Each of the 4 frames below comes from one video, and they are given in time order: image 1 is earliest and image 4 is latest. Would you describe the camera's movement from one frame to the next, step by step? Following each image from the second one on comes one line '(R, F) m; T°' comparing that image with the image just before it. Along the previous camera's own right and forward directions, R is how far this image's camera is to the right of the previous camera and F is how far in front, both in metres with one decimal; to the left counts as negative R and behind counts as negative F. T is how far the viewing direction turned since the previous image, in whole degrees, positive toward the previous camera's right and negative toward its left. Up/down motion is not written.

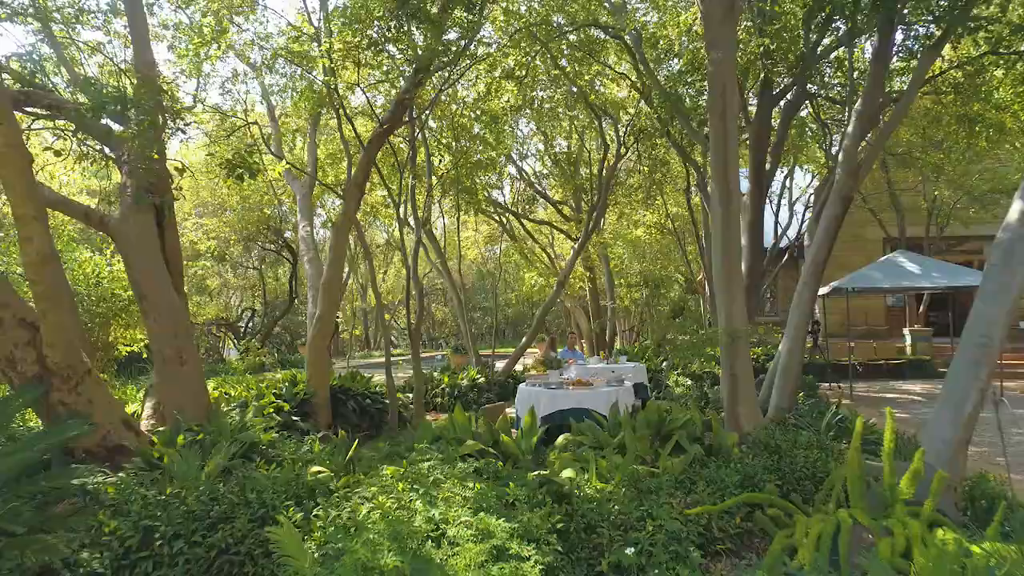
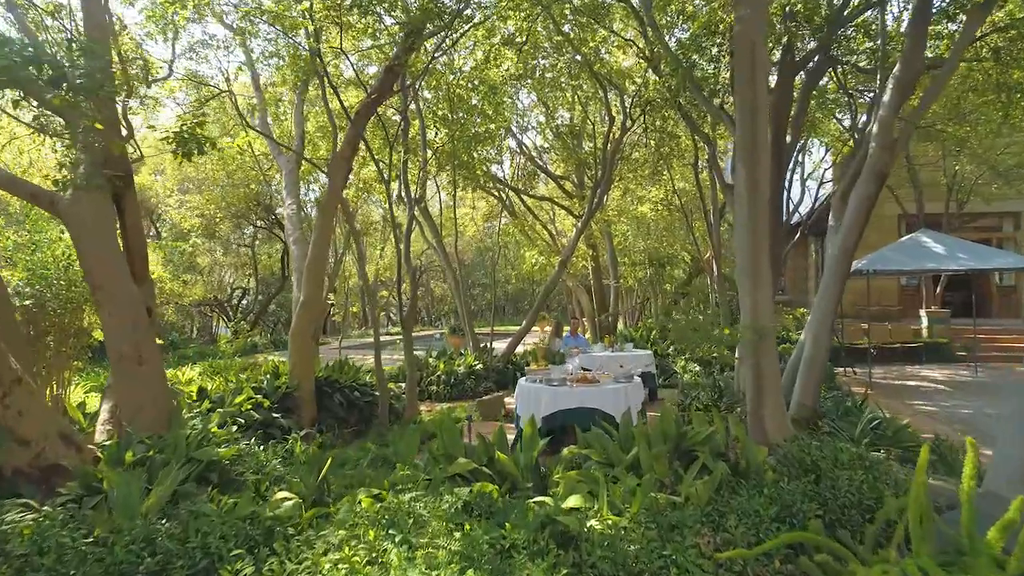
(0.0, +0.6) m; 0°
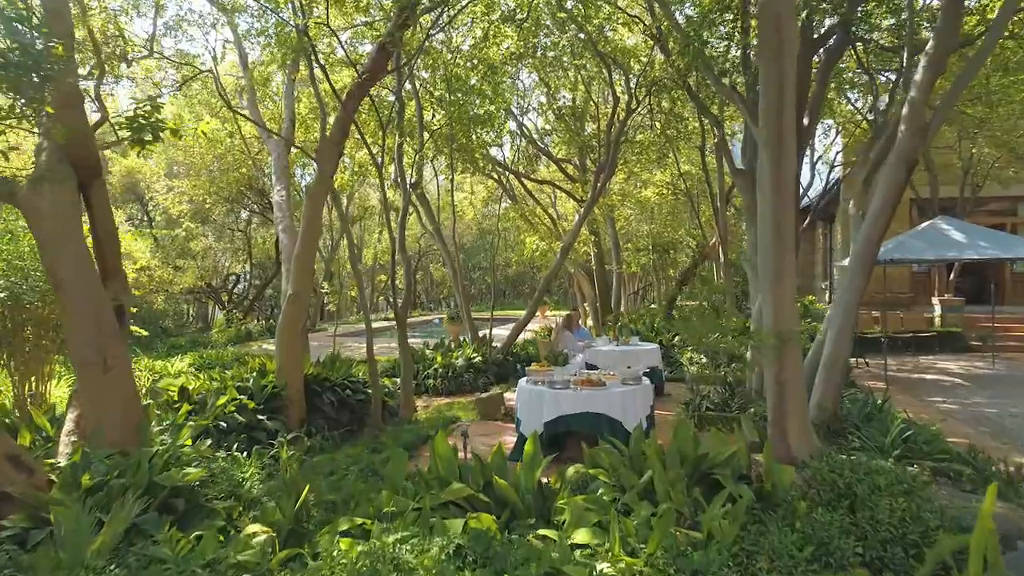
(0.0, +0.4) m; 0°
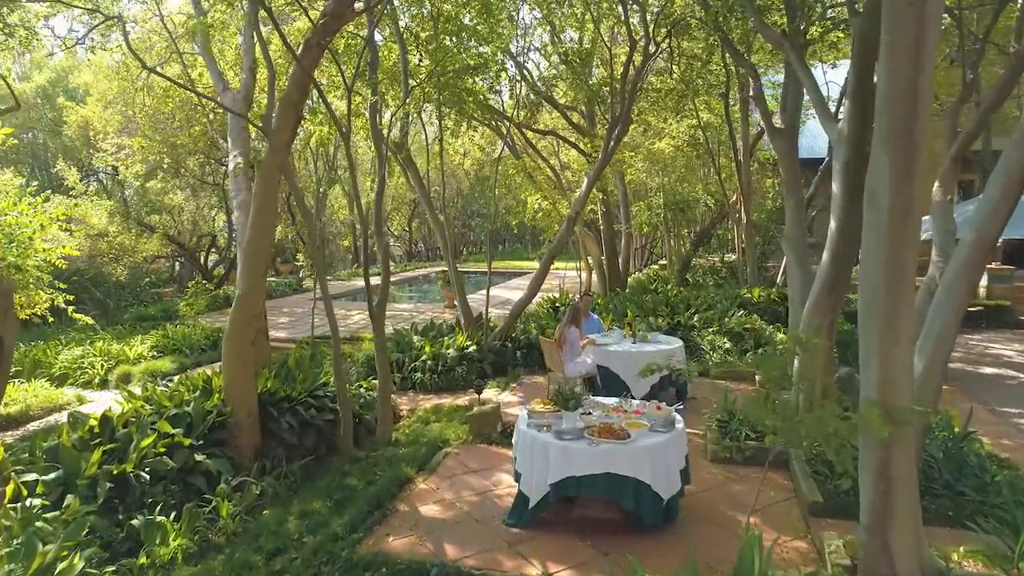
(0.0, +1.3) m; 0°
